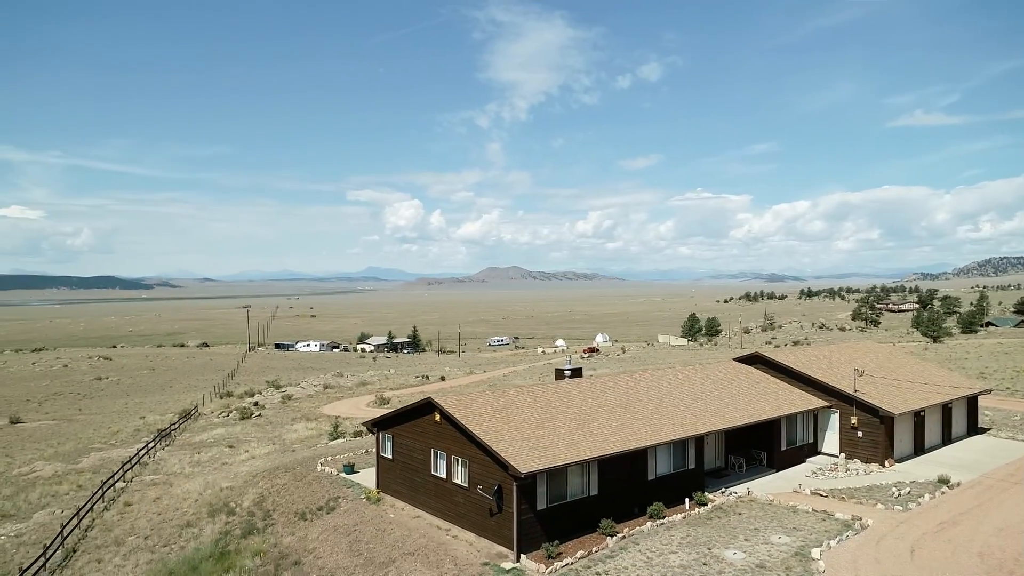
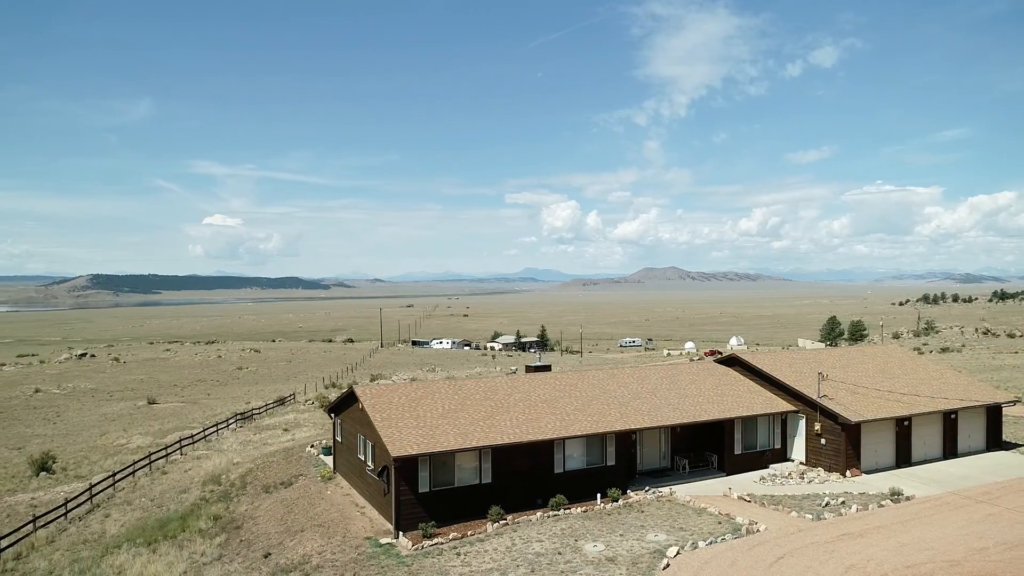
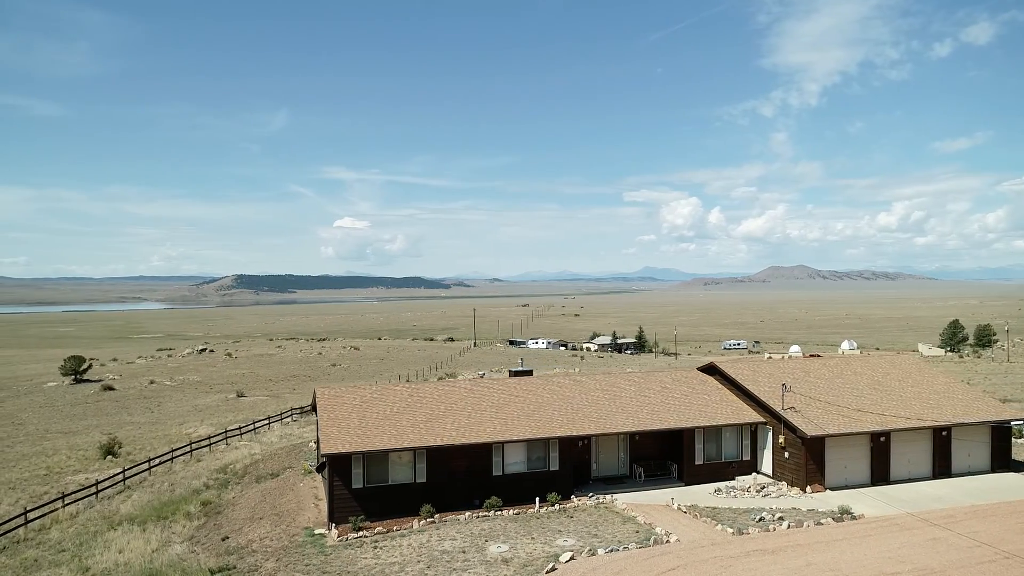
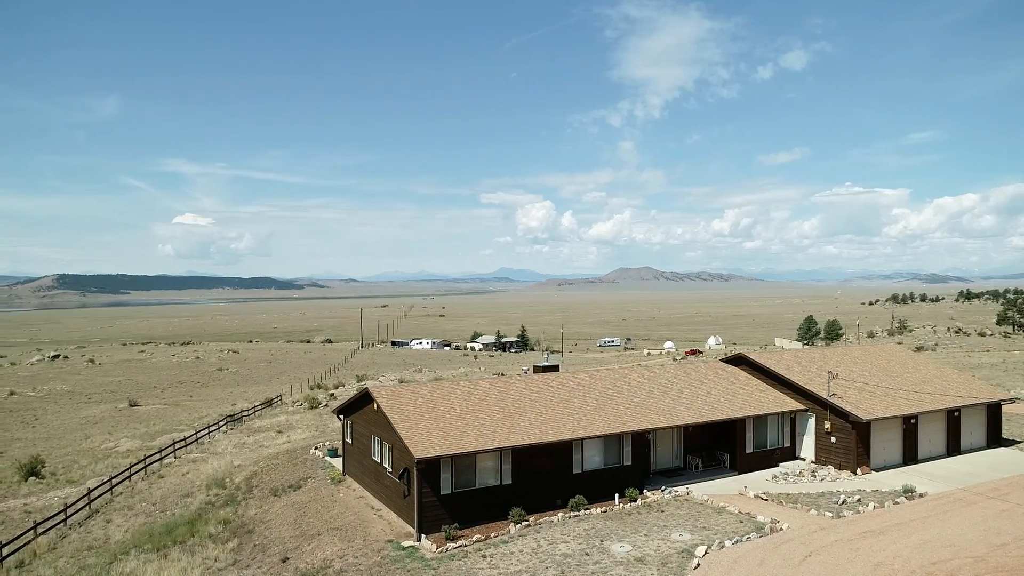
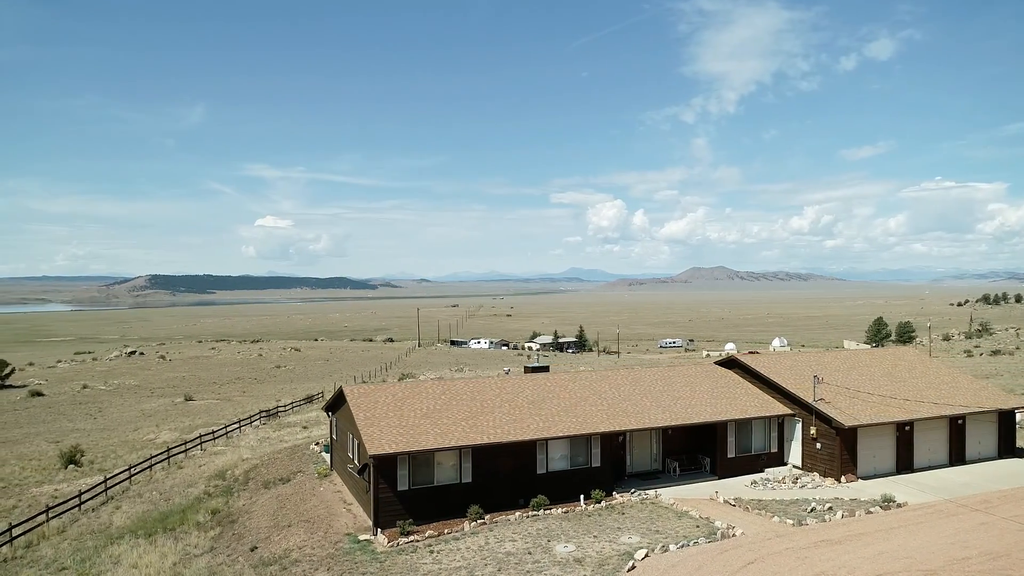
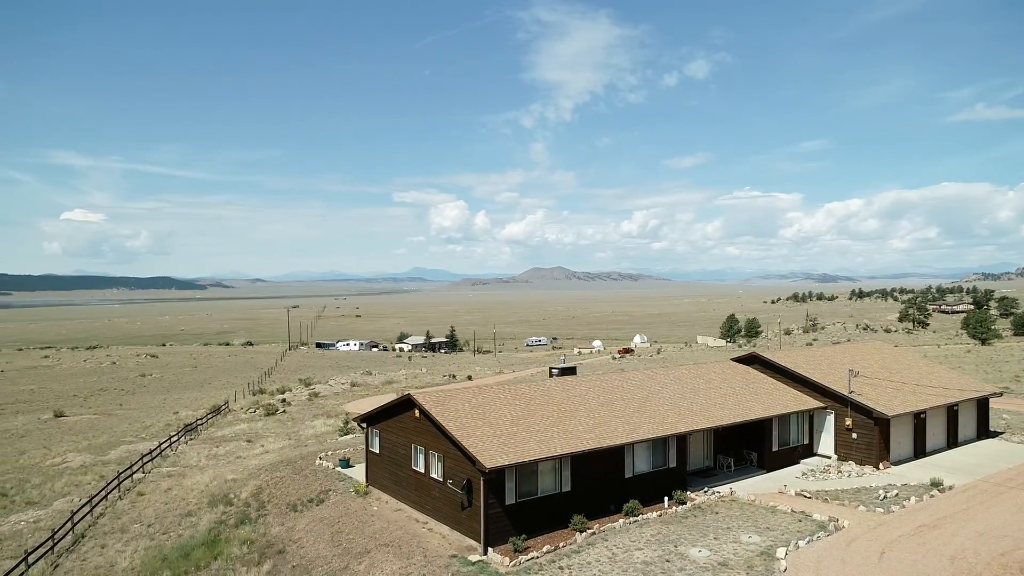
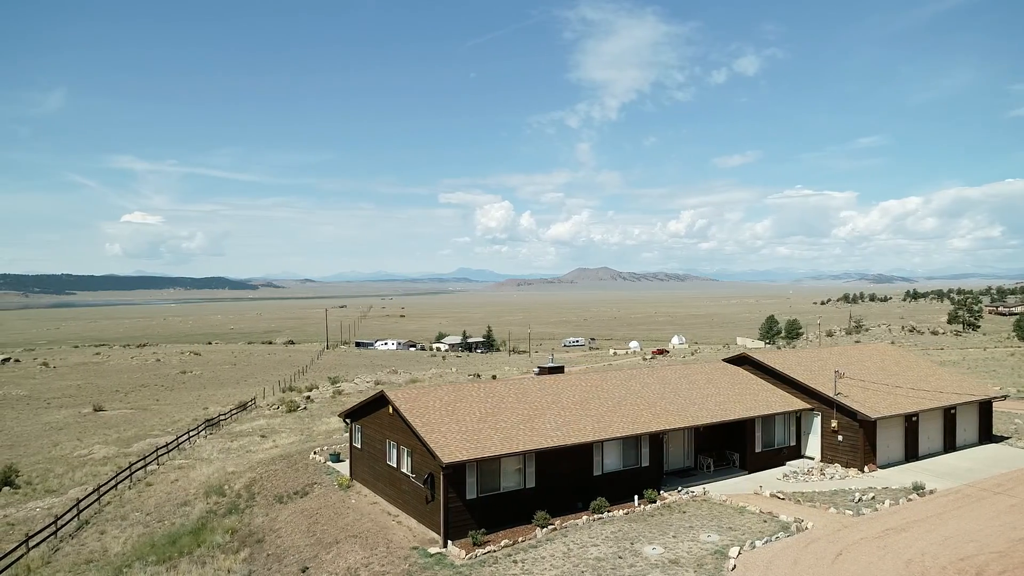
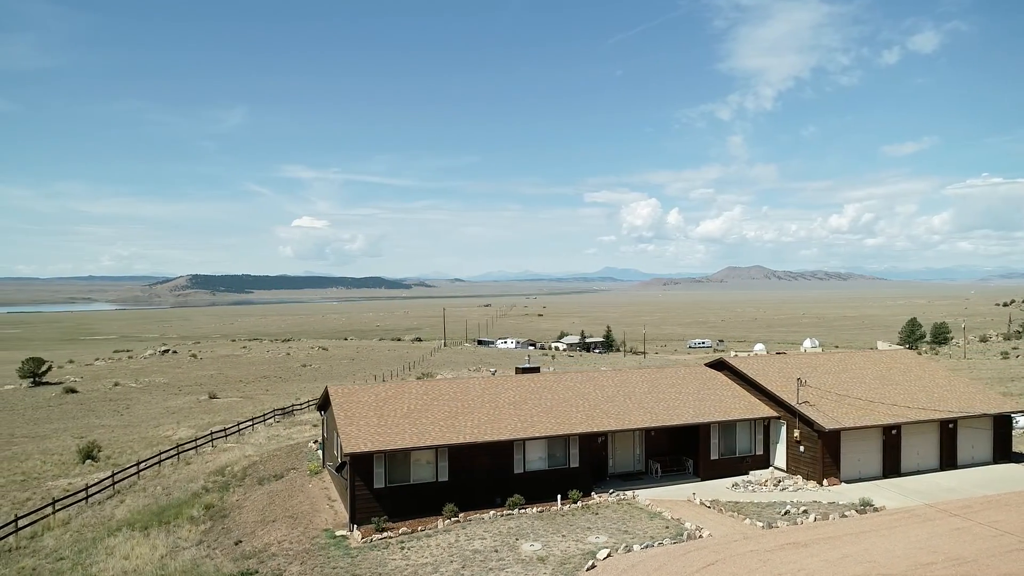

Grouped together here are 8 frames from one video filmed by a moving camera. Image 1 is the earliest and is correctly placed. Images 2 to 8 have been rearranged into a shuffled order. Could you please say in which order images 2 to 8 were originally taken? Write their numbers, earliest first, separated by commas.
6, 7, 4, 2, 5, 8, 3
